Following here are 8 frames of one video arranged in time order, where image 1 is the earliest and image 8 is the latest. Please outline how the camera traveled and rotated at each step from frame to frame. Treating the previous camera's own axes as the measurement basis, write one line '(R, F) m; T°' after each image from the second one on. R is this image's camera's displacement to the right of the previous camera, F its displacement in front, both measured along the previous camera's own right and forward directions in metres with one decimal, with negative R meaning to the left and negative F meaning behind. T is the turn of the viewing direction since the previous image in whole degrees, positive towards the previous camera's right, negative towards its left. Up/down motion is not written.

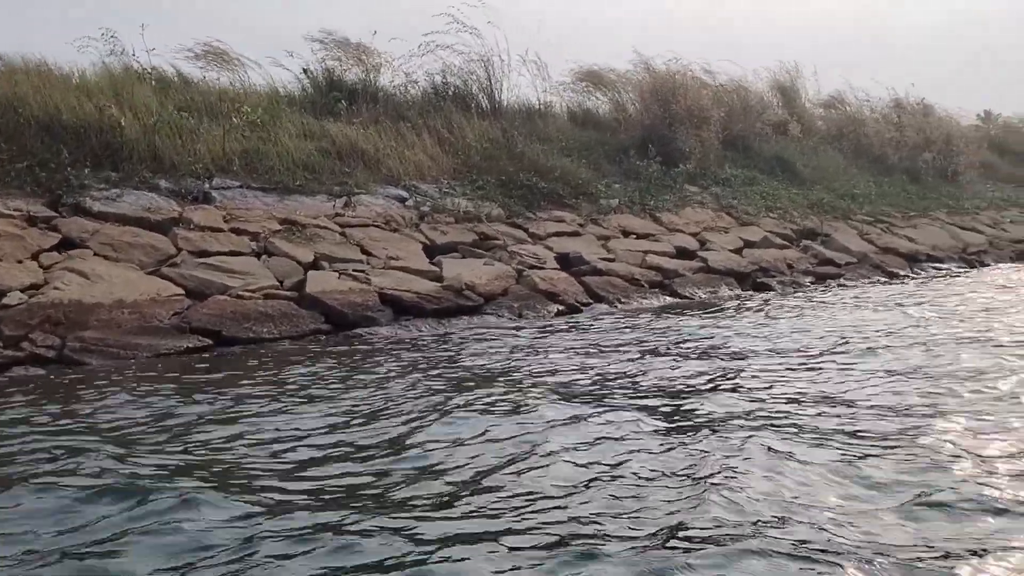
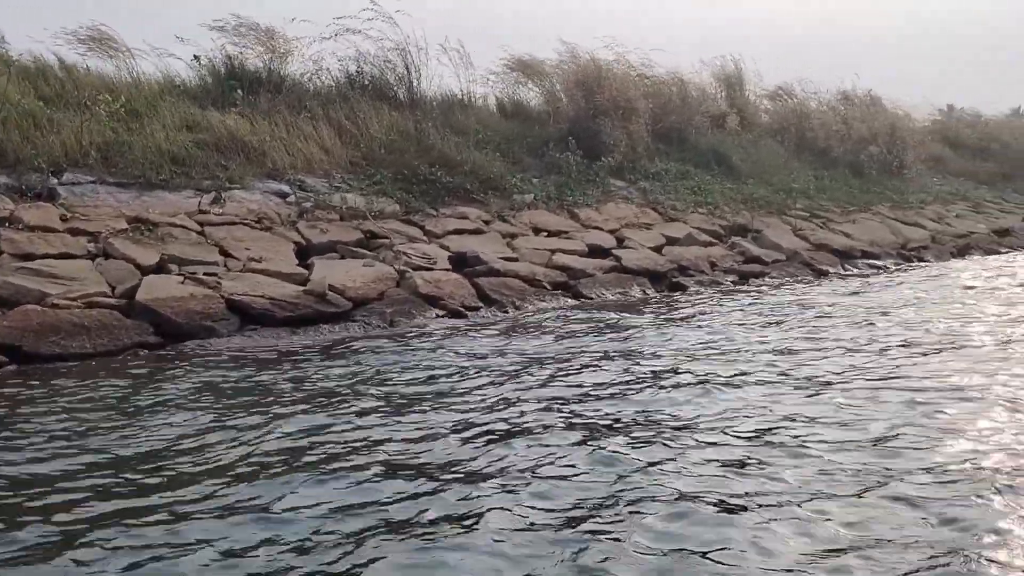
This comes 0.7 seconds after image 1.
(+0.8, +0.7) m; +2°
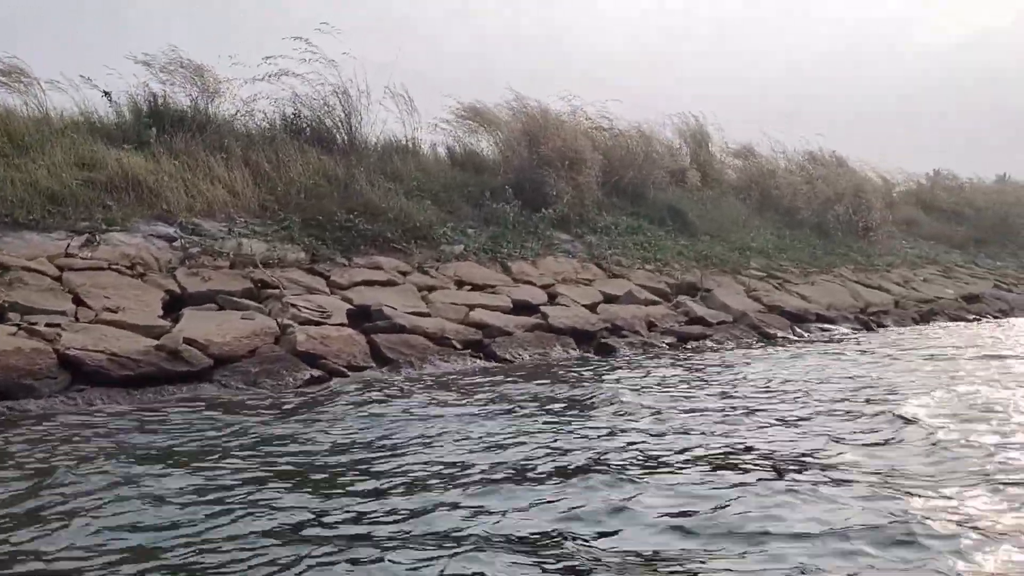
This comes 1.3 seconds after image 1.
(+0.8, +0.7) m; +1°
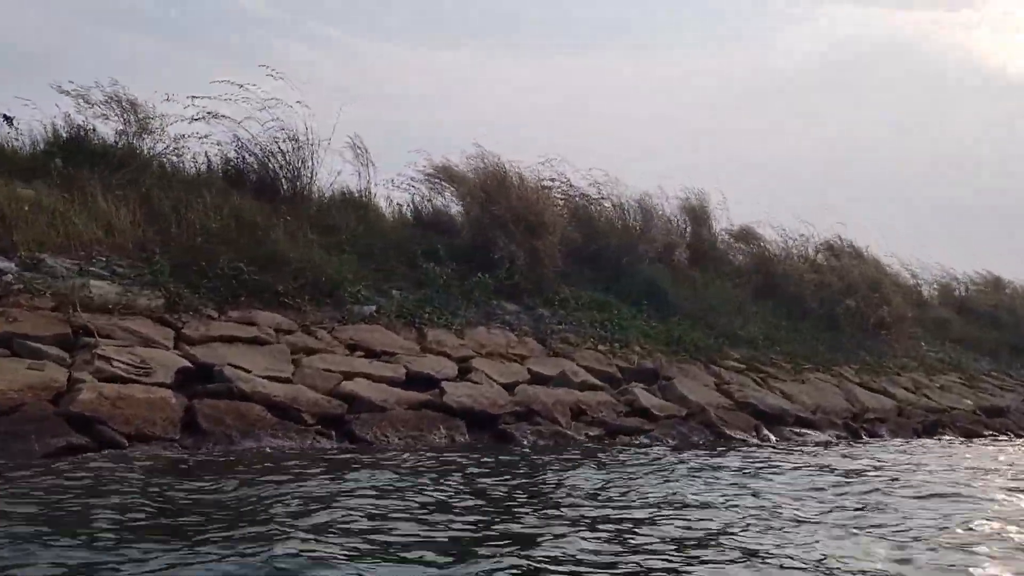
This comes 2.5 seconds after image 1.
(+1.5, +1.2) m; -4°
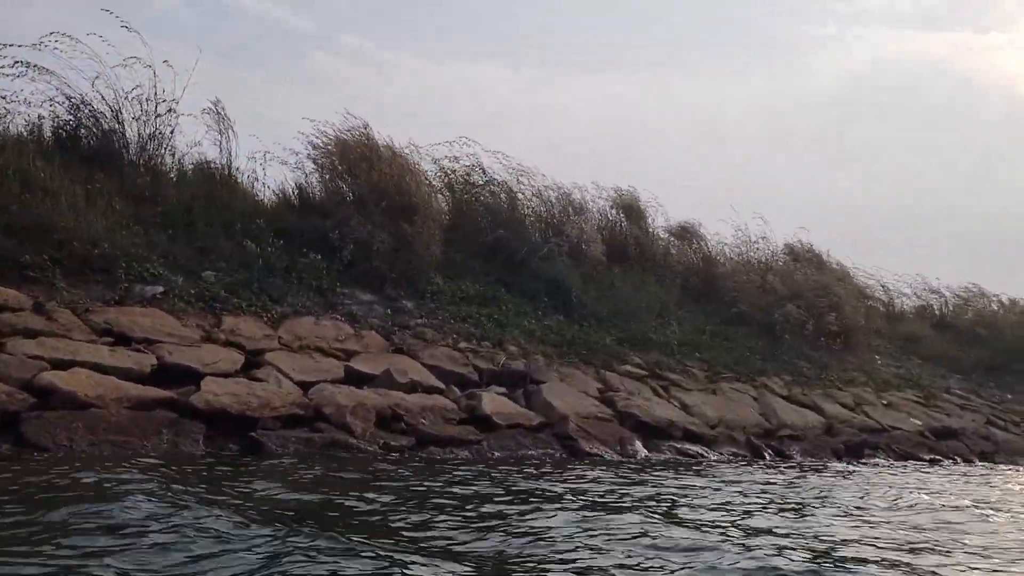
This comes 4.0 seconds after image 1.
(+1.9, +1.5) m; -1°
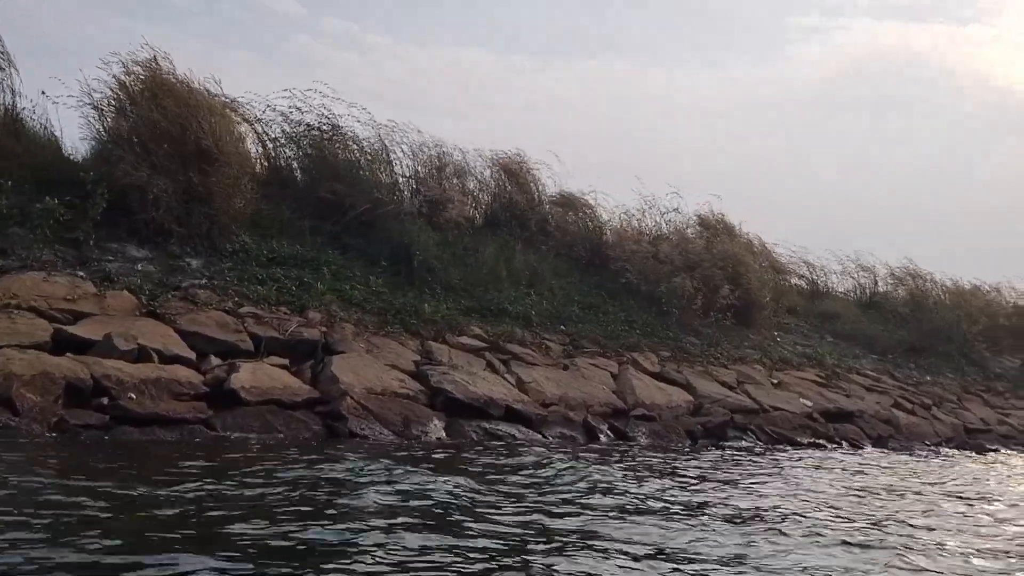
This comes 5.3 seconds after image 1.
(+1.8, +1.3) m; +2°
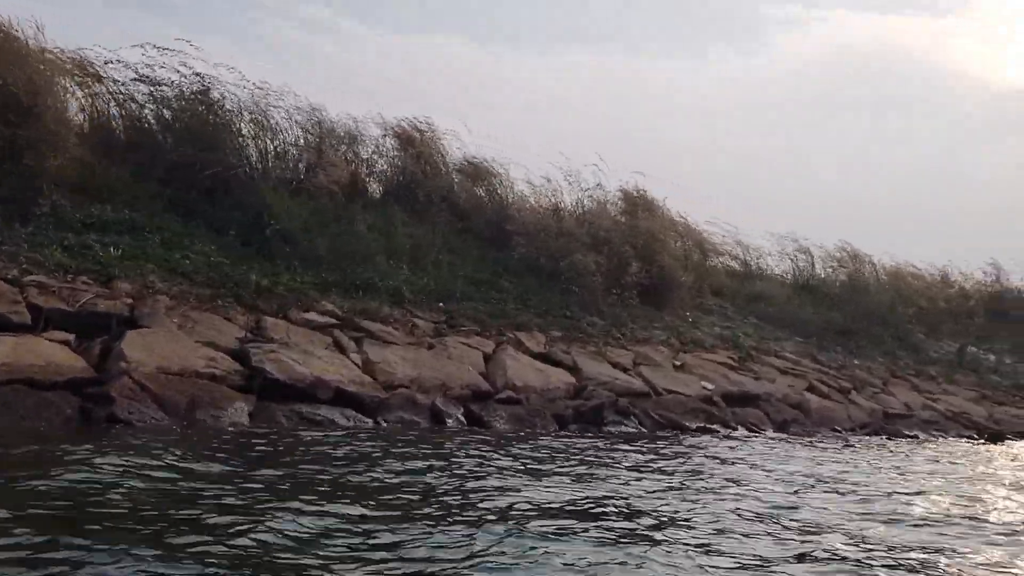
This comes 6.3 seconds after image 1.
(+1.3, +0.9) m; +2°
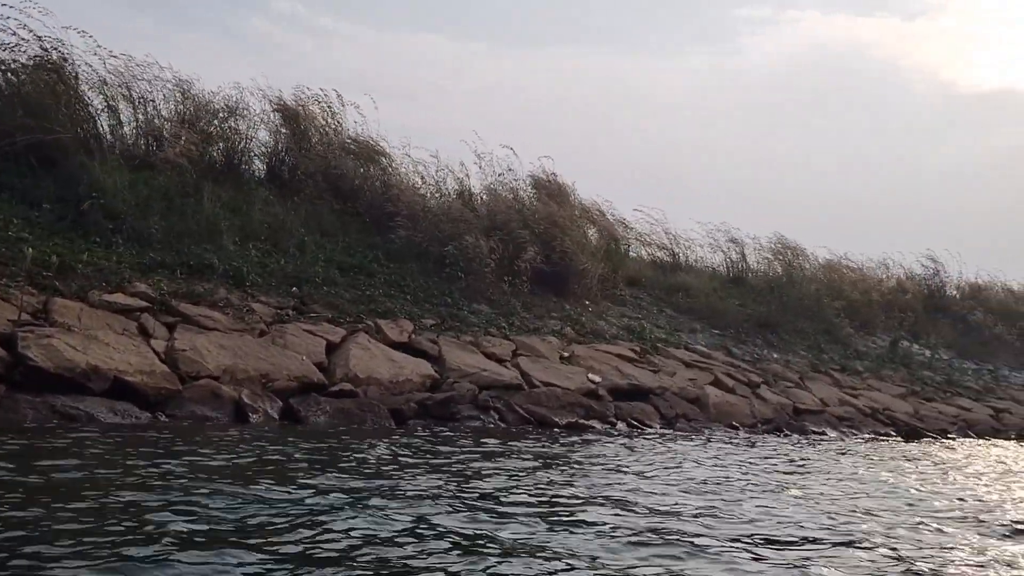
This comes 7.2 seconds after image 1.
(+1.3, +0.9) m; +2°
